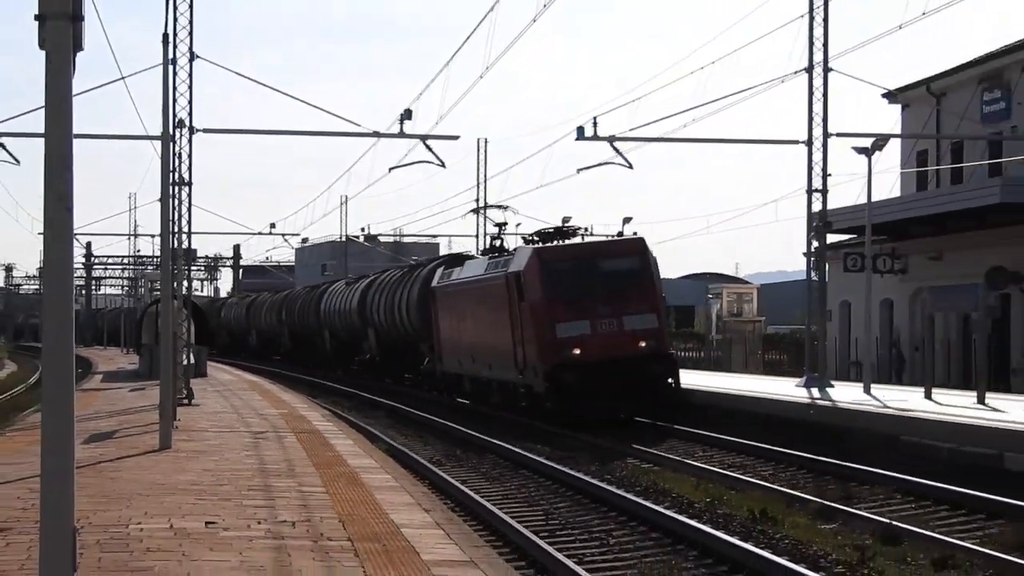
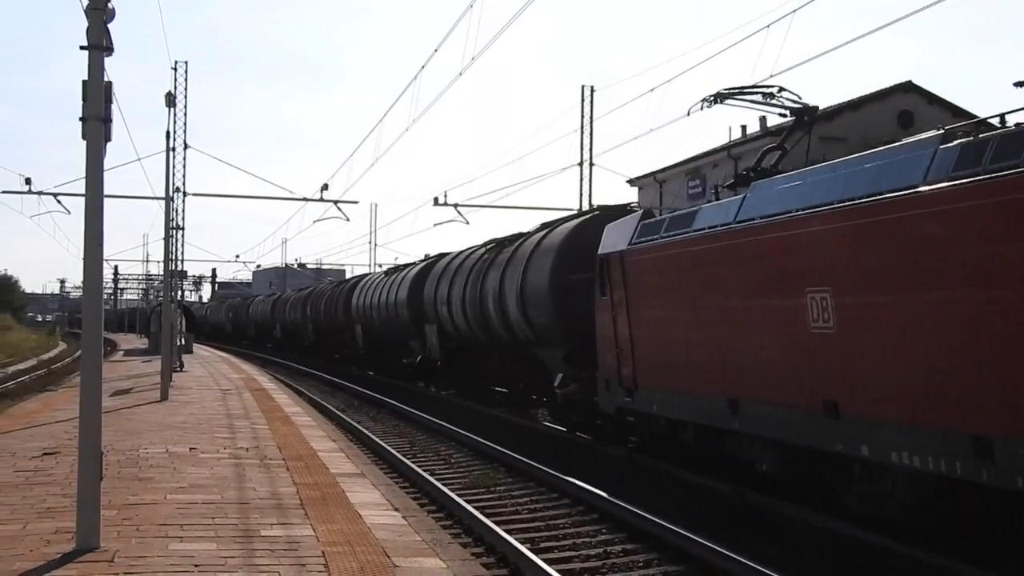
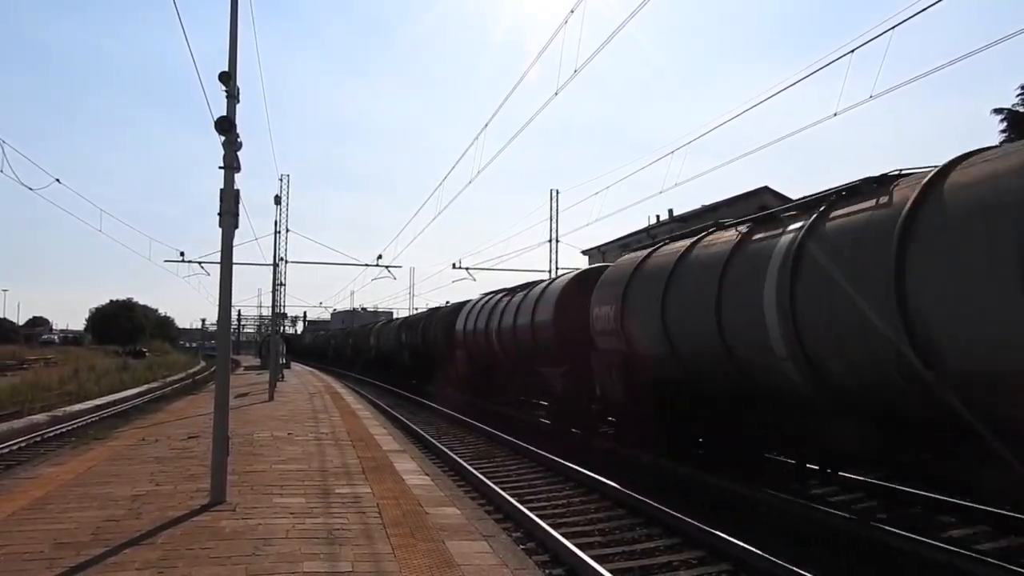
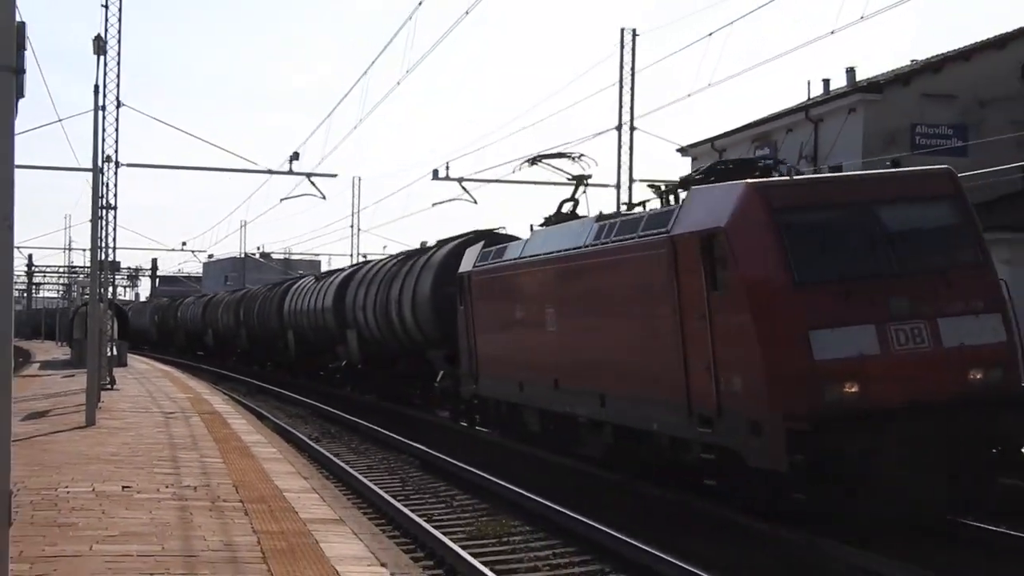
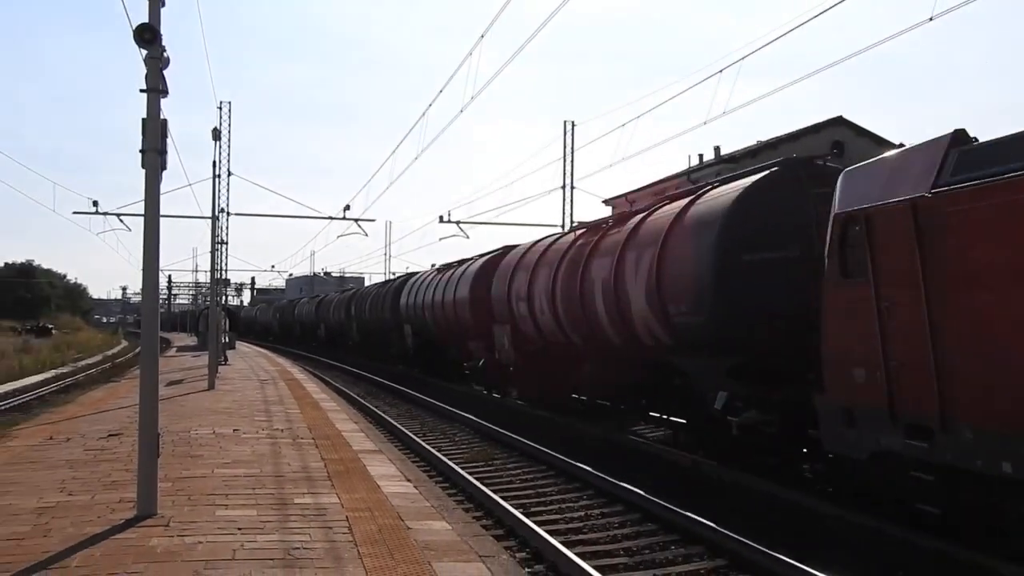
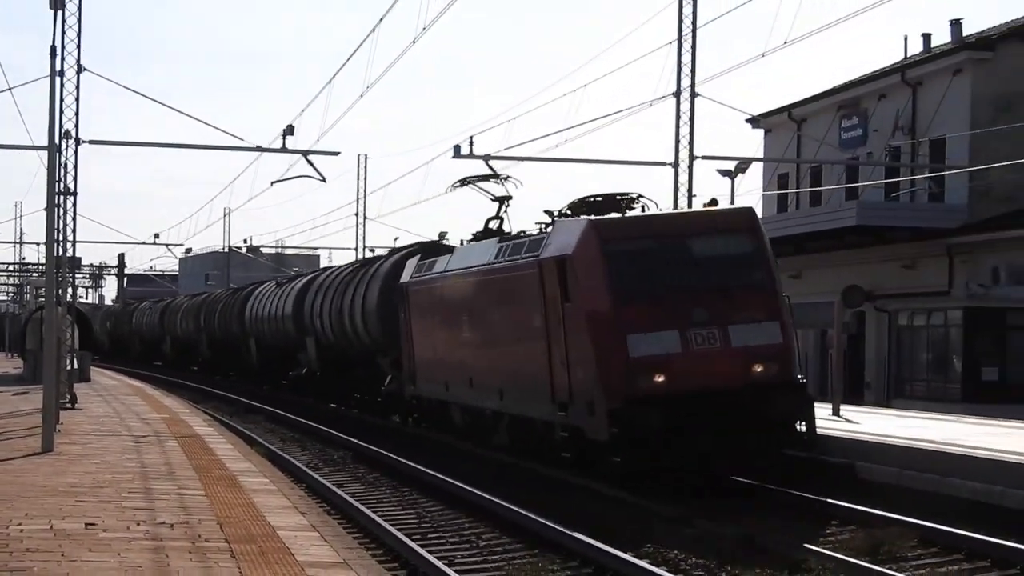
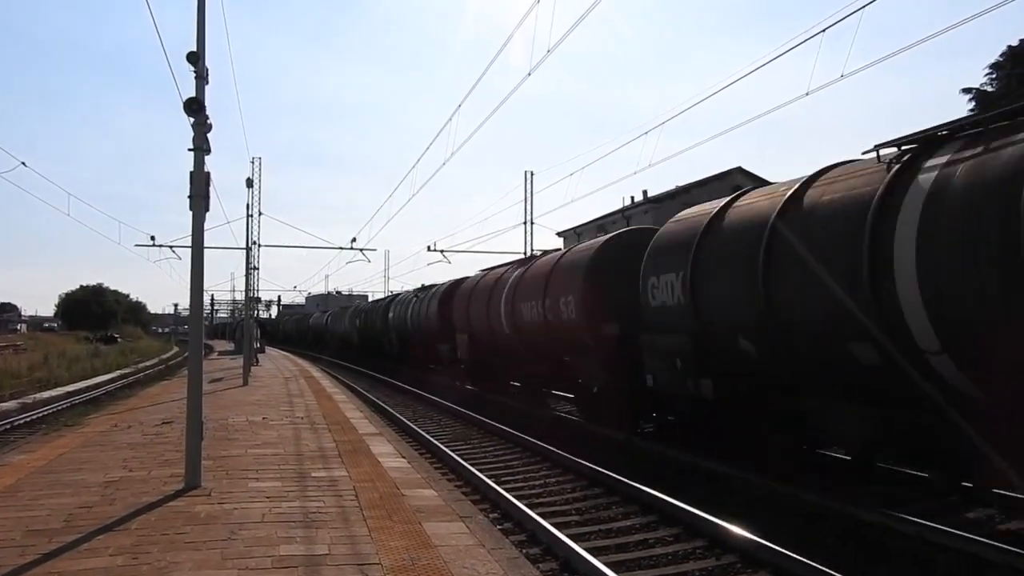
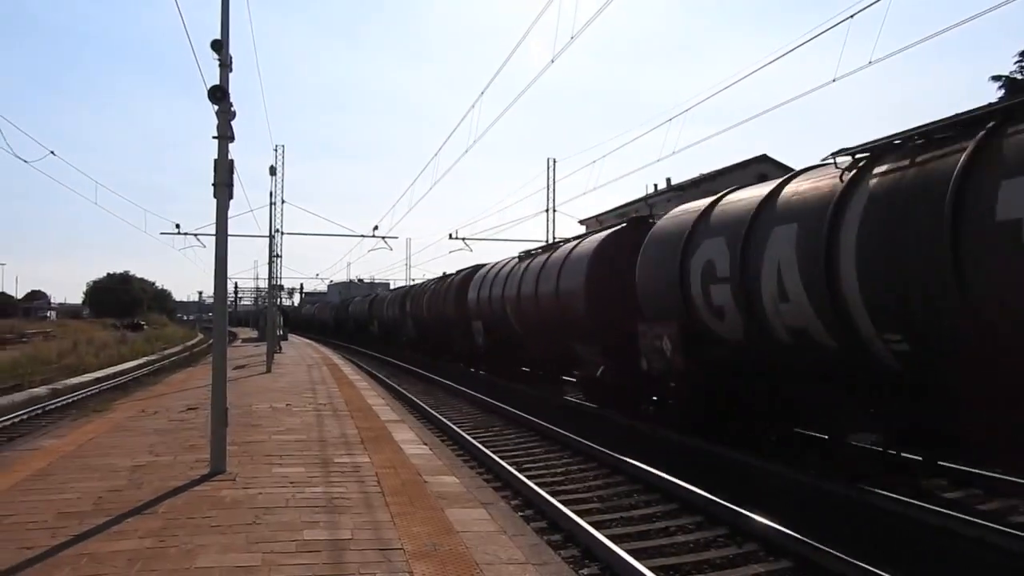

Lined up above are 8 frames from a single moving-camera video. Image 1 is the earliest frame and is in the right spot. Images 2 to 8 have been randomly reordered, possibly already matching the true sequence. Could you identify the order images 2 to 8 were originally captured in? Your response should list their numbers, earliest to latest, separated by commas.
6, 4, 2, 5, 8, 7, 3
